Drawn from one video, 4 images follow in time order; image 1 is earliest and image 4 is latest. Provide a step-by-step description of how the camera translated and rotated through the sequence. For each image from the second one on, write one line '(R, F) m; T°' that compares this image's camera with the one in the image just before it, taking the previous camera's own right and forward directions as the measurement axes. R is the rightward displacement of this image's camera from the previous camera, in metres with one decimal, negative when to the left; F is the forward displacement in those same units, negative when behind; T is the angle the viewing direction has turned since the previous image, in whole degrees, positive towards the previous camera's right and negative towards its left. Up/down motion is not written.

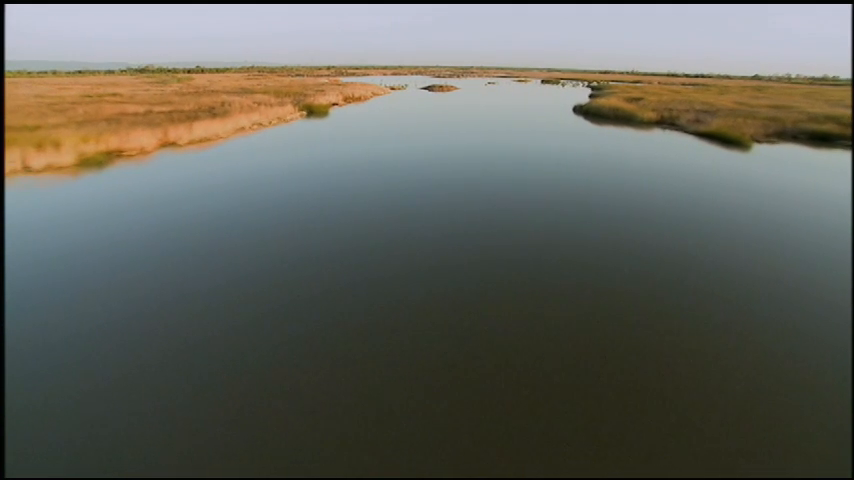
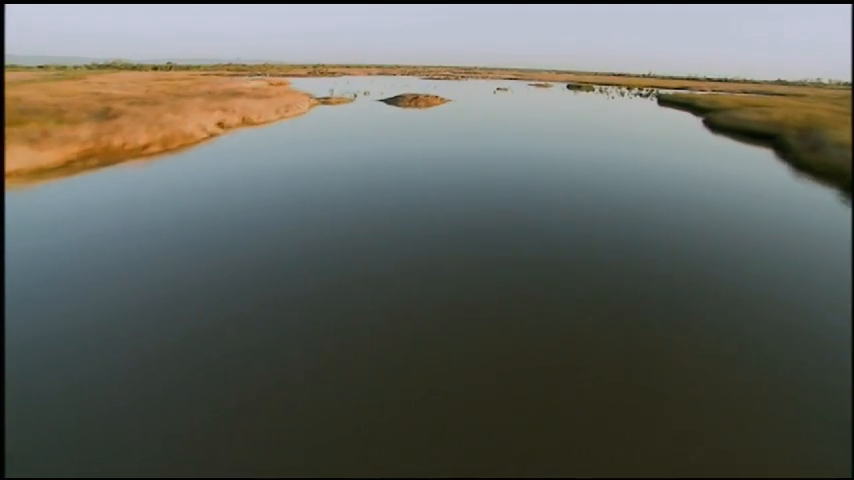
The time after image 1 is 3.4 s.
(0.0, +0.6) m; 0°
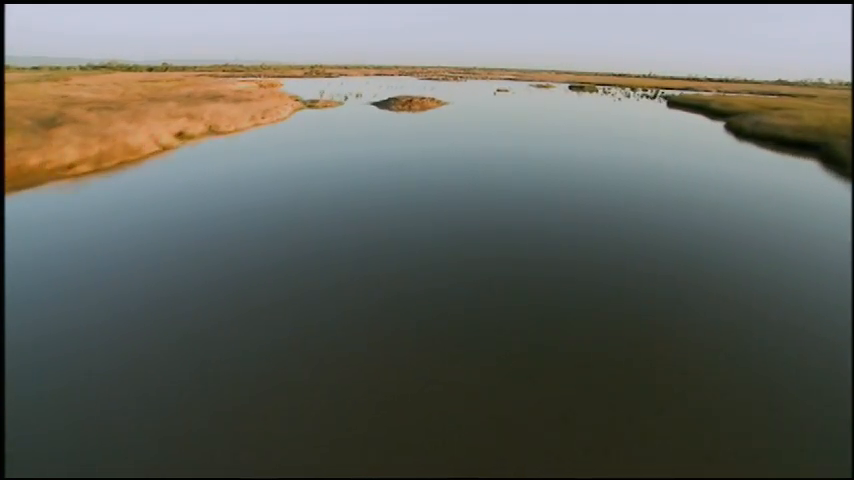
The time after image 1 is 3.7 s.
(+0.1, +1.0) m; 0°
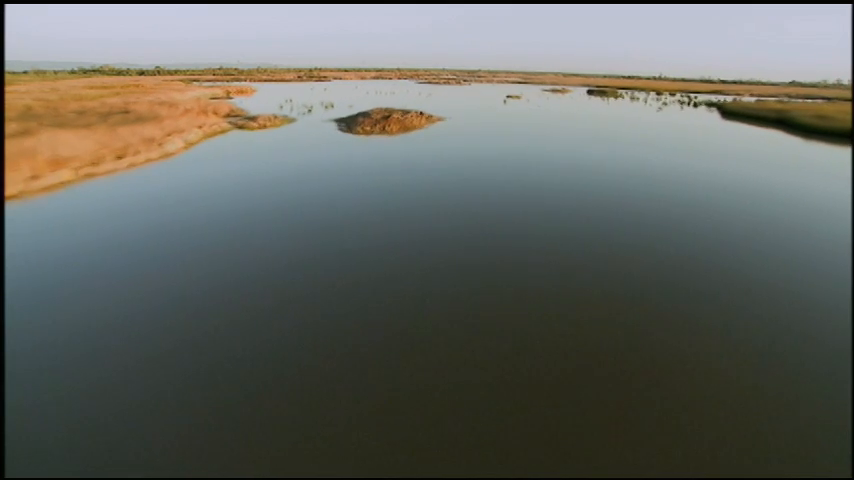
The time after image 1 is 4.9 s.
(+0.2, +3.5) m; 0°
